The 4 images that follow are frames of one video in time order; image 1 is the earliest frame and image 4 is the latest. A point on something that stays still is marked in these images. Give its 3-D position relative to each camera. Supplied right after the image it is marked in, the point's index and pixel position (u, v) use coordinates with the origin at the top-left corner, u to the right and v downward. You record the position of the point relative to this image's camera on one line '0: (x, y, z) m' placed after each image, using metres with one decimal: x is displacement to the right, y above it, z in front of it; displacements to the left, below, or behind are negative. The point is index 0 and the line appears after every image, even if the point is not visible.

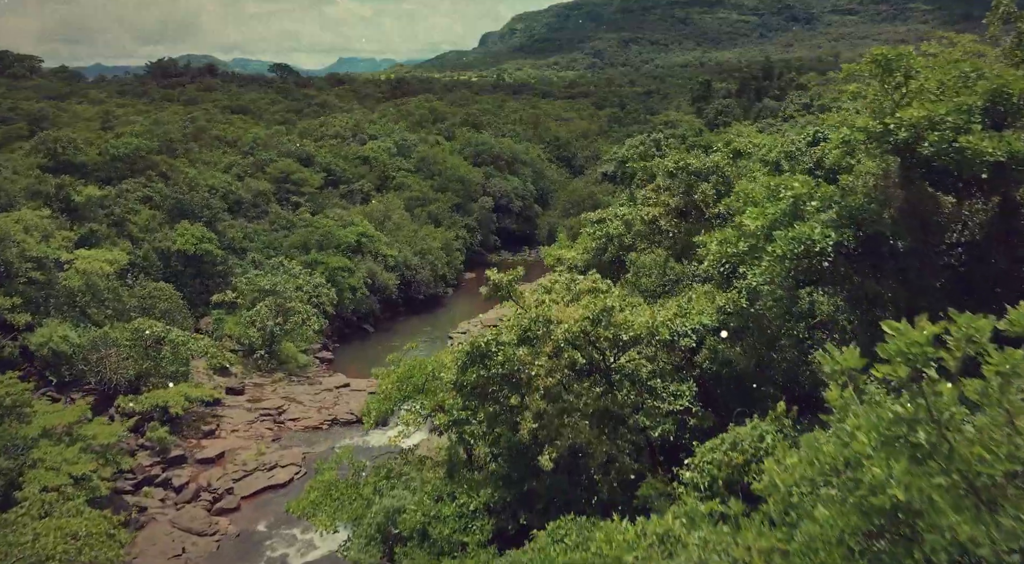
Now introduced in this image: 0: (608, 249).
0: (+2.5, +0.8, +20.2) m
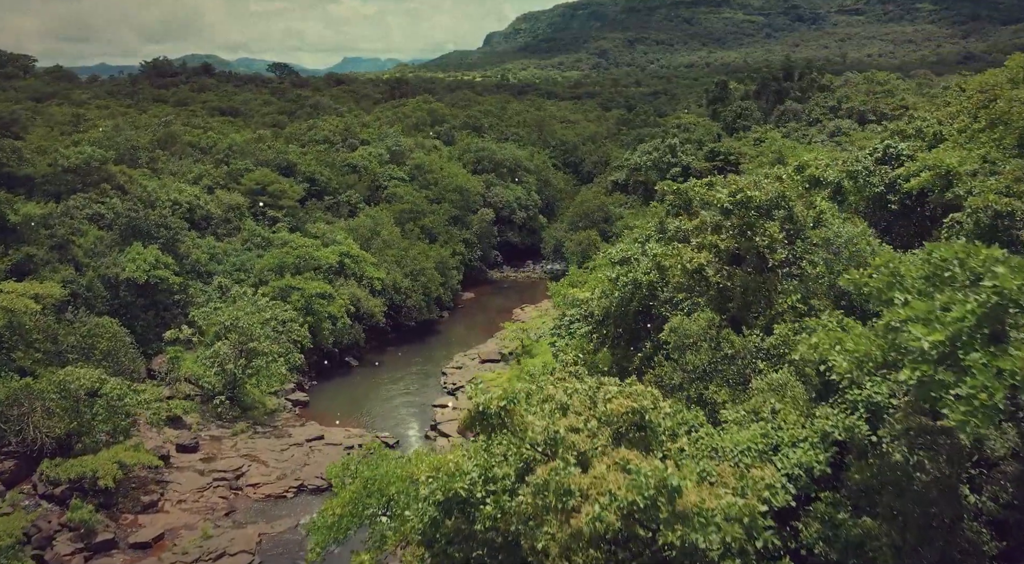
0: (+2.5, -0.3, +16.2) m
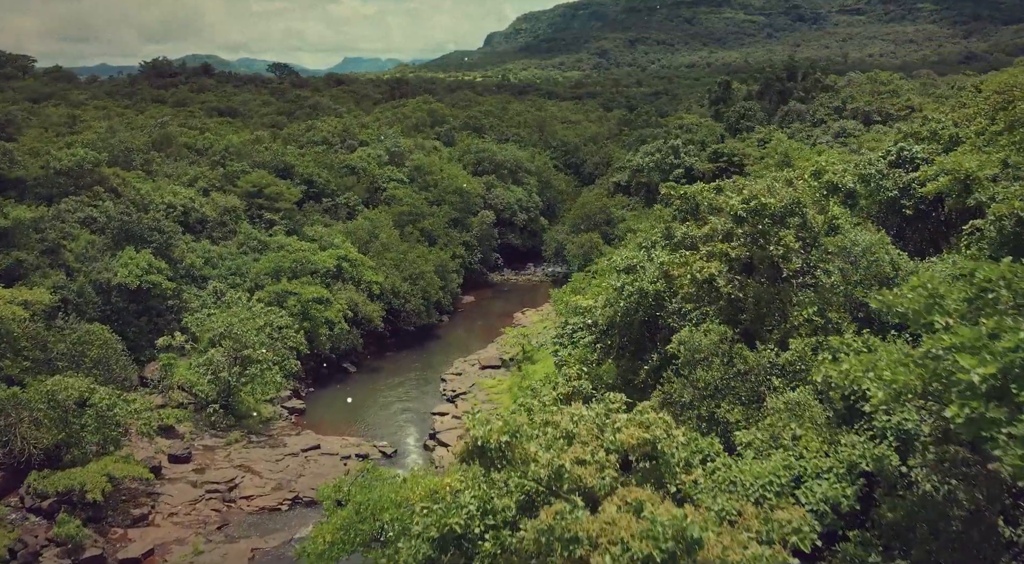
0: (+2.5, -0.5, +15.6) m
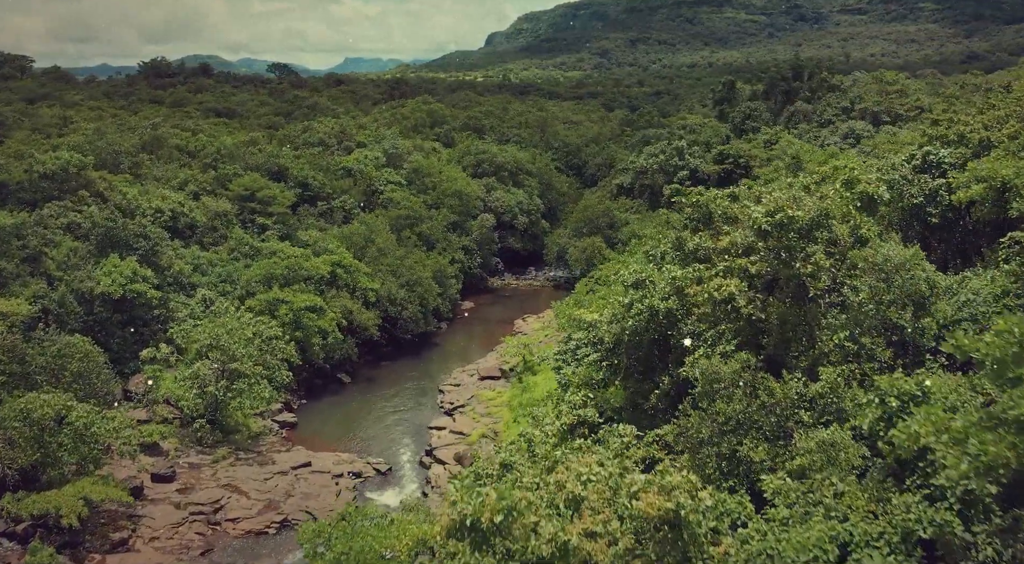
0: (+2.5, -0.8, +14.5) m
